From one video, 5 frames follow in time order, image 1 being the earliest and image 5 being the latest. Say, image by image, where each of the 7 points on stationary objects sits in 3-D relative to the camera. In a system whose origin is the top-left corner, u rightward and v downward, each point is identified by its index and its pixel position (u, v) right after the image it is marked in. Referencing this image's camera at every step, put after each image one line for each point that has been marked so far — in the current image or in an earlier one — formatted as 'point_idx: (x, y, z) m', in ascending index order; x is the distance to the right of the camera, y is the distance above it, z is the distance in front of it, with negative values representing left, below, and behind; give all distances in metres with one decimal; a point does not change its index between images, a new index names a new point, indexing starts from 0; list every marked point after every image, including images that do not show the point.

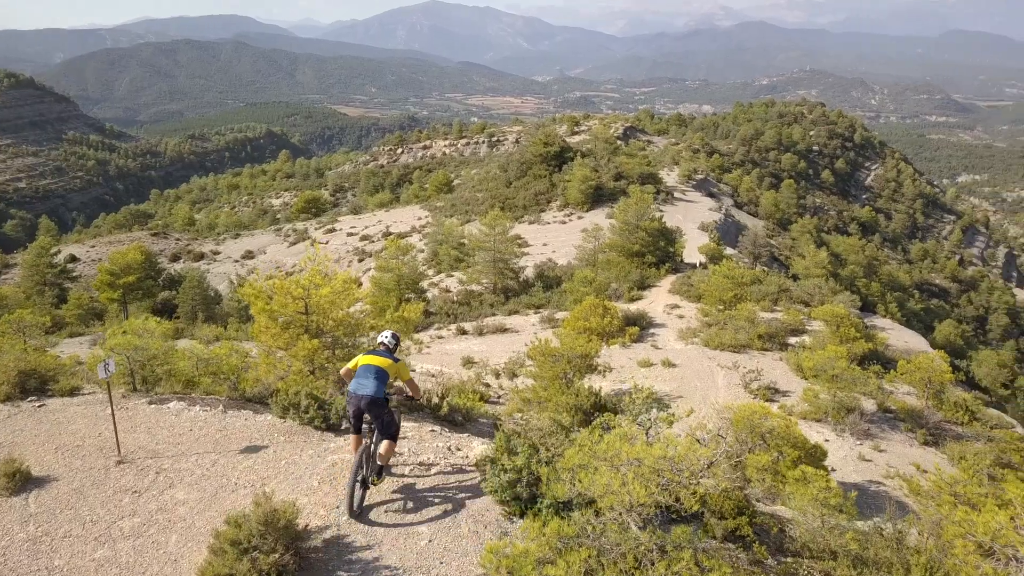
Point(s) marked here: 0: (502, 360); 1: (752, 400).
0: (-0.2, -1.6, +18.0) m
1: (+3.7, -1.8, +12.5) m
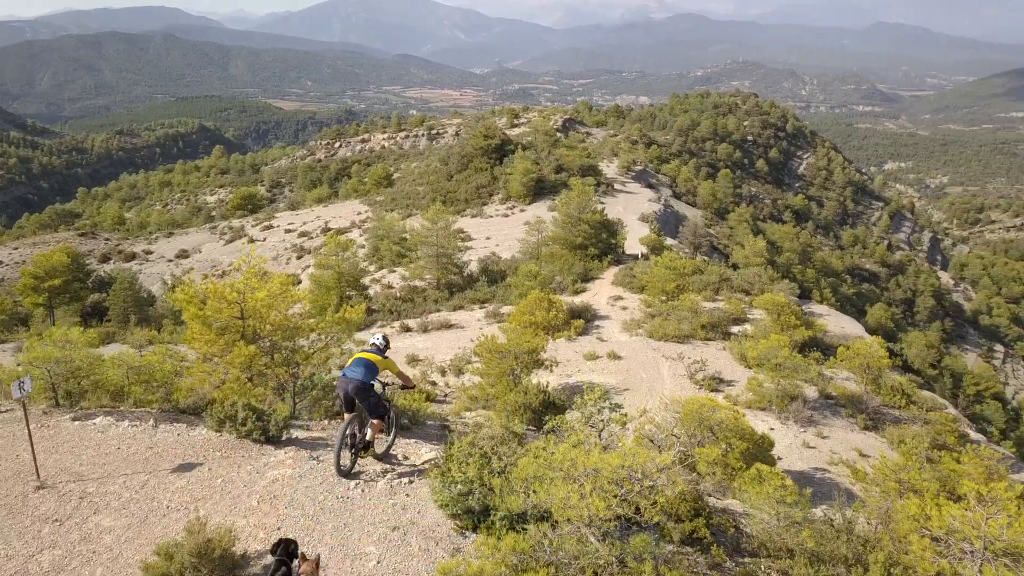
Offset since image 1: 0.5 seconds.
0: (-1.4, -1.5, +17.8) m
1: (+2.9, -1.6, +12.6) m
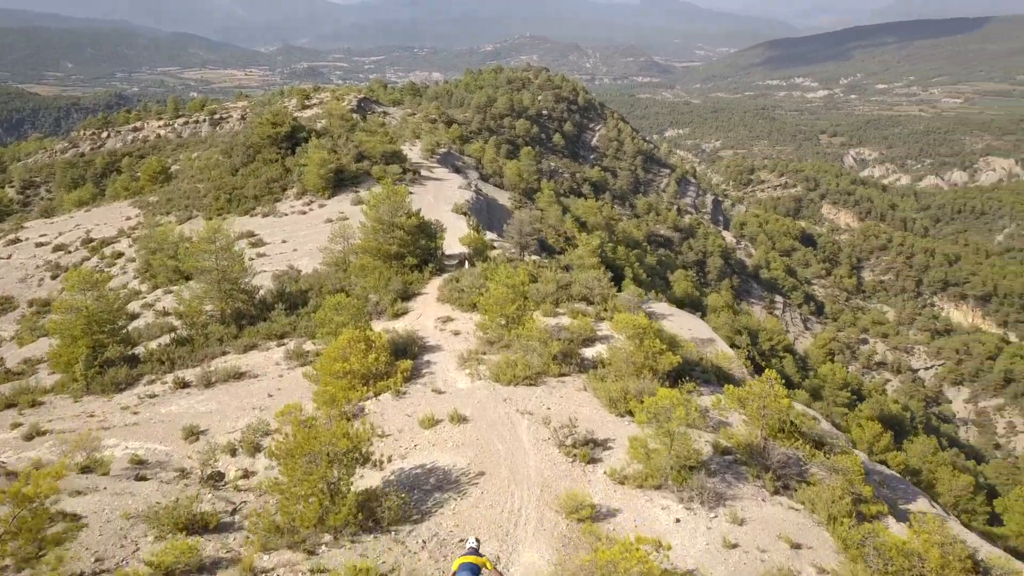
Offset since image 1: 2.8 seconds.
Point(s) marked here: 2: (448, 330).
0: (-4.7, -2.4, +13.8) m
1: (+0.7, -2.2, +9.8) m
2: (-1.3, -0.9, +17.1) m
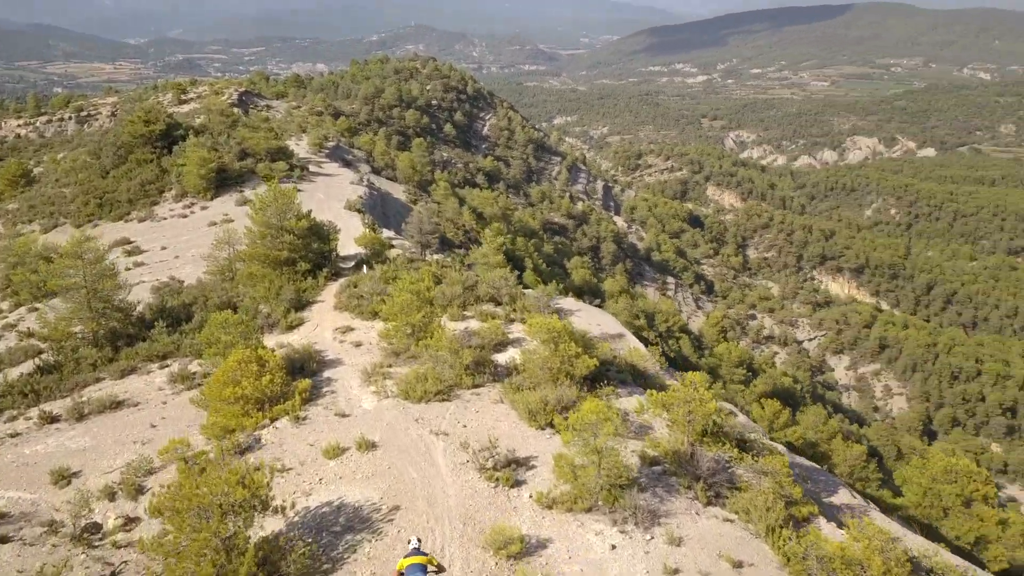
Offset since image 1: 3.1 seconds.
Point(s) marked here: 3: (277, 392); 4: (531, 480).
0: (-6.0, -2.7, +12.3) m
1: (-0.2, -2.3, +9.0) m
2: (-3.2, -1.1, +16.0) m
3: (-3.8, -1.7, +13.1) m
4: (+0.2, -2.2, +9.5) m
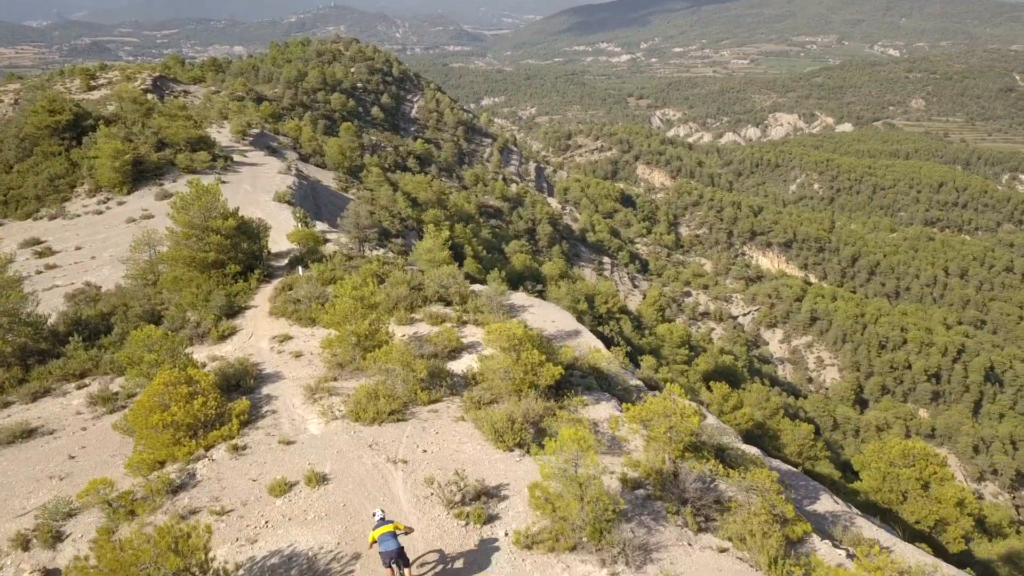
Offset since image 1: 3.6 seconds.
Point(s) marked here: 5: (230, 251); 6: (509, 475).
0: (-6.5, -3.0, +10.9) m
1: (-0.4, -2.5, +8.1) m
2: (-4.1, -1.2, +14.8) m
3: (-4.4, -1.8, +11.8) m
4: (-0.1, -2.4, +8.6) m
5: (-6.5, +0.9, +19.0) m
6: (-0.1, -2.1, +9.4) m
